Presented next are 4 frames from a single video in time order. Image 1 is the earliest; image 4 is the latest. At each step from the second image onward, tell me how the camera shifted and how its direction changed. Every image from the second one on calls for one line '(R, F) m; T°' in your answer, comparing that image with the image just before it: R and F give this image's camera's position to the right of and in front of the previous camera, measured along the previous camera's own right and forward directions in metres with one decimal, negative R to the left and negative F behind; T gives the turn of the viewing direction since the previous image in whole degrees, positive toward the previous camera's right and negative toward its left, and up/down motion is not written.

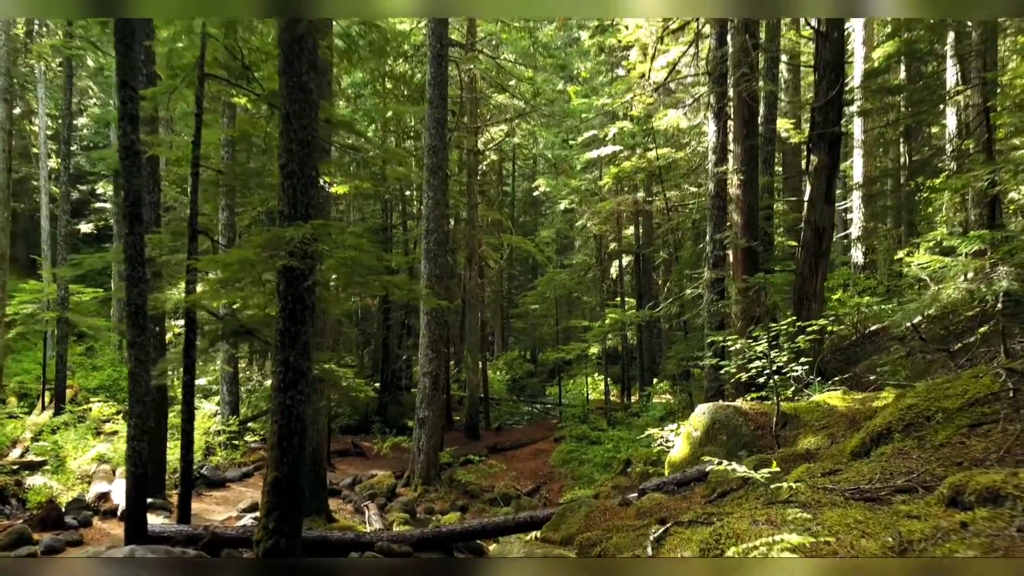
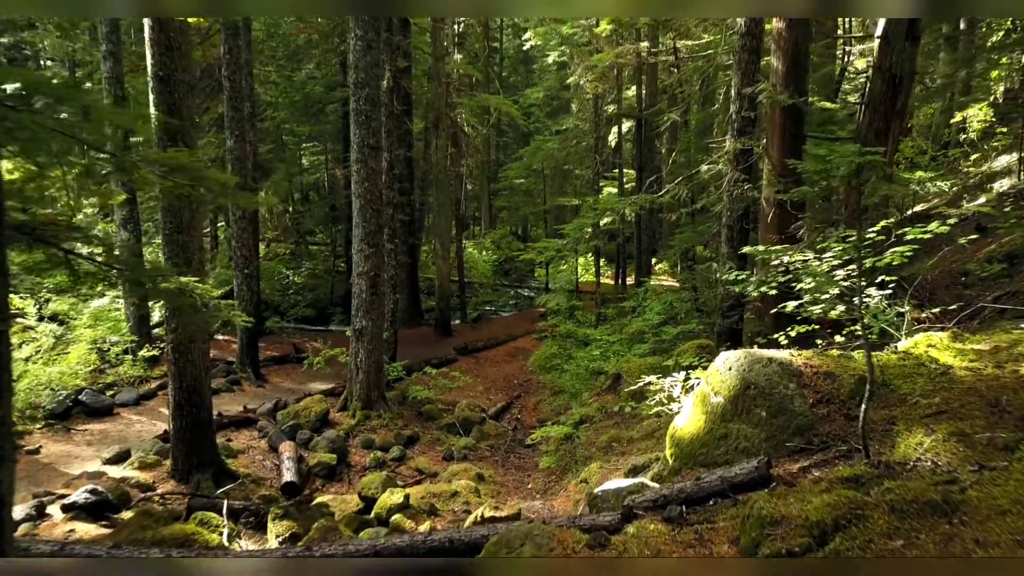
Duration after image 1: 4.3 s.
(+0.3, +1.5) m; 0°
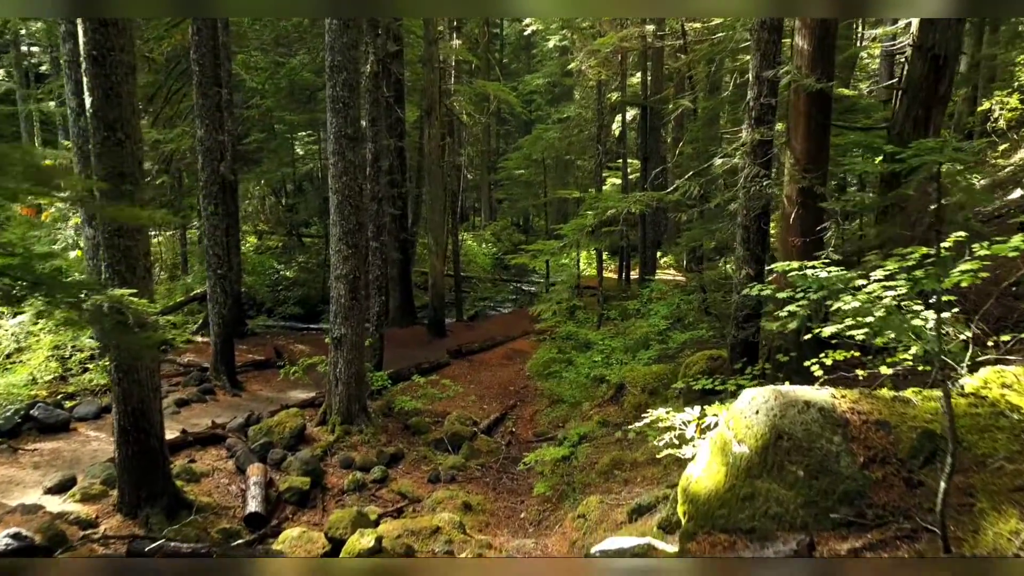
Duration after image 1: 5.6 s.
(+0.1, +0.4) m; 0°
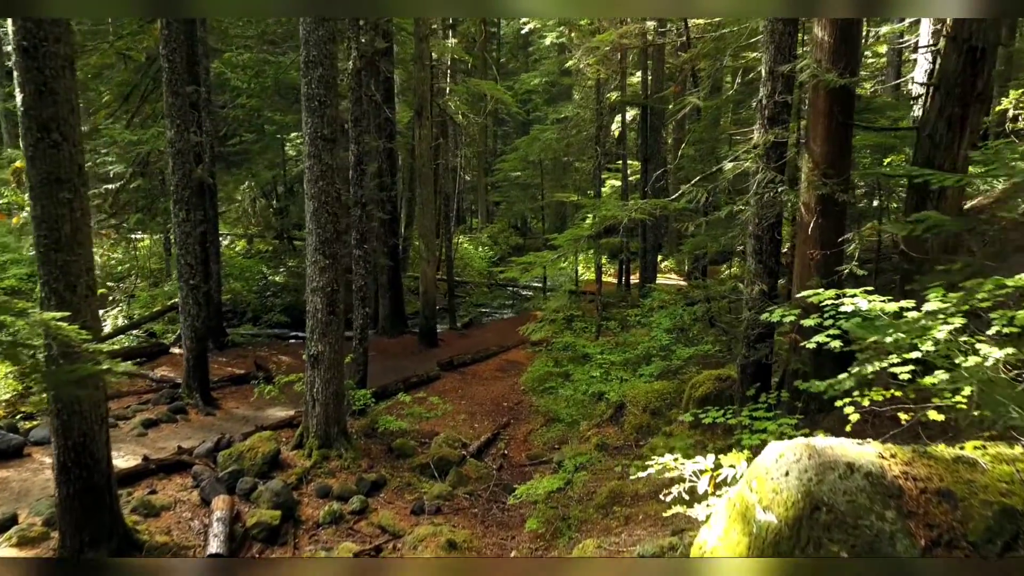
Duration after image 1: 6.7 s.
(+0.1, +0.3) m; 0°
